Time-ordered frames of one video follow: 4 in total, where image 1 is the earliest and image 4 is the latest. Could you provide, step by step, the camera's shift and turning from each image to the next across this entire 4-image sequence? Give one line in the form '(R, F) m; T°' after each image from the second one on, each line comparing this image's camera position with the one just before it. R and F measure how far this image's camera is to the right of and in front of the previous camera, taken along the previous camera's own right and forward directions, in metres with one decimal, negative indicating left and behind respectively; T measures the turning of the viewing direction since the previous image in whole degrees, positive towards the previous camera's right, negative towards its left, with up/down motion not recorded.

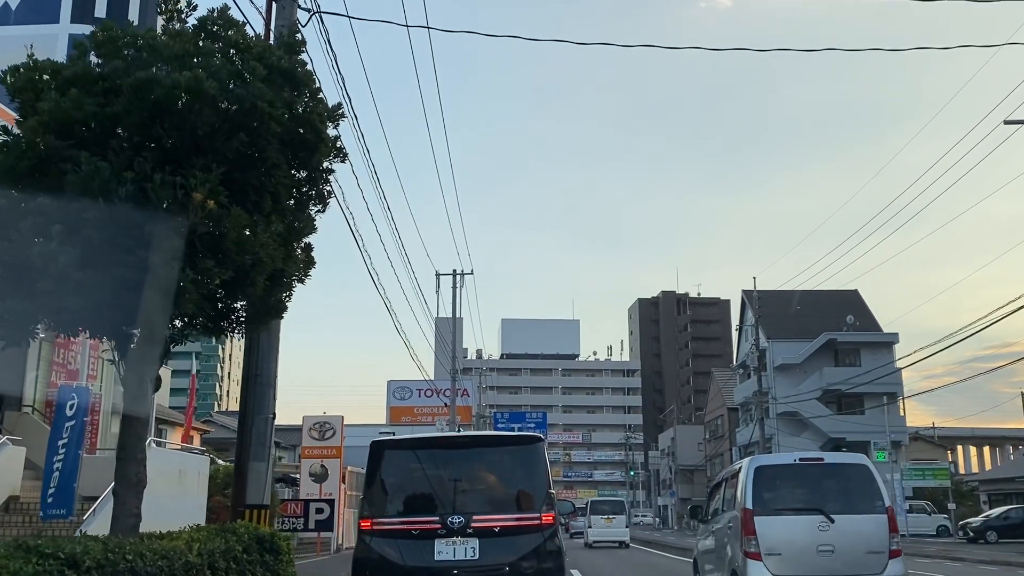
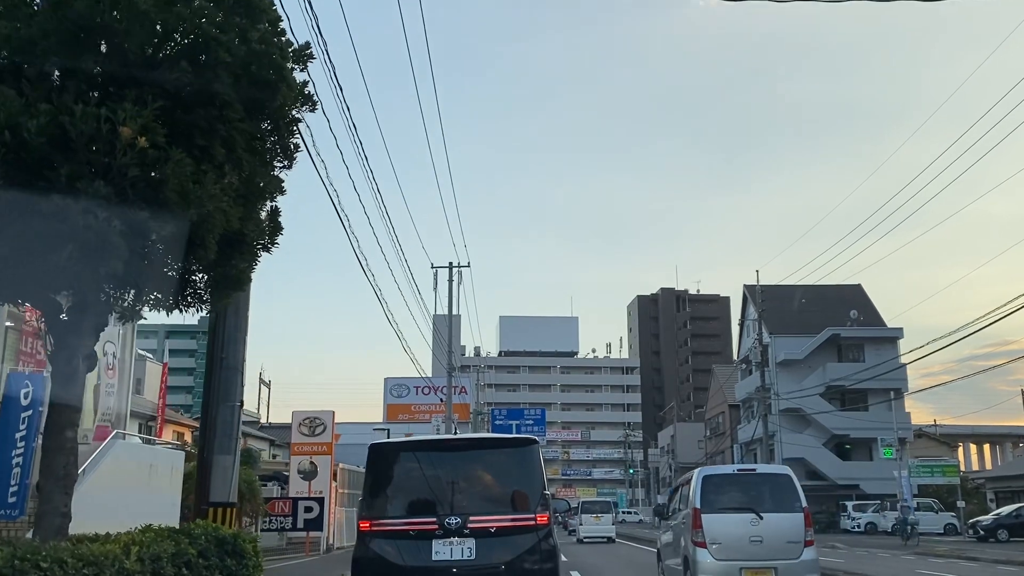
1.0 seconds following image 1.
(0.0, +0.8) m; 0°
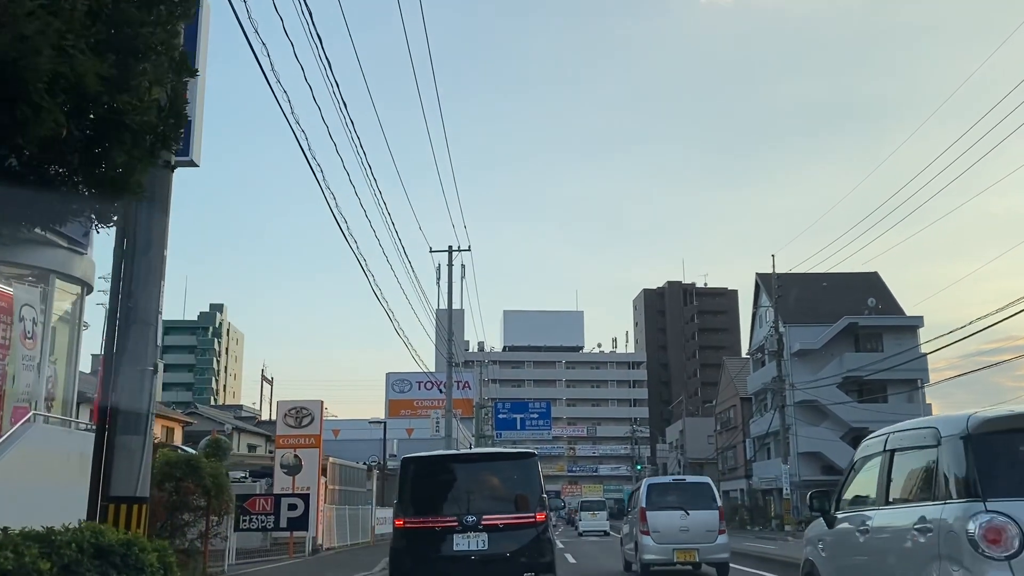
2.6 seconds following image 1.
(0.0, +1.8) m; 0°
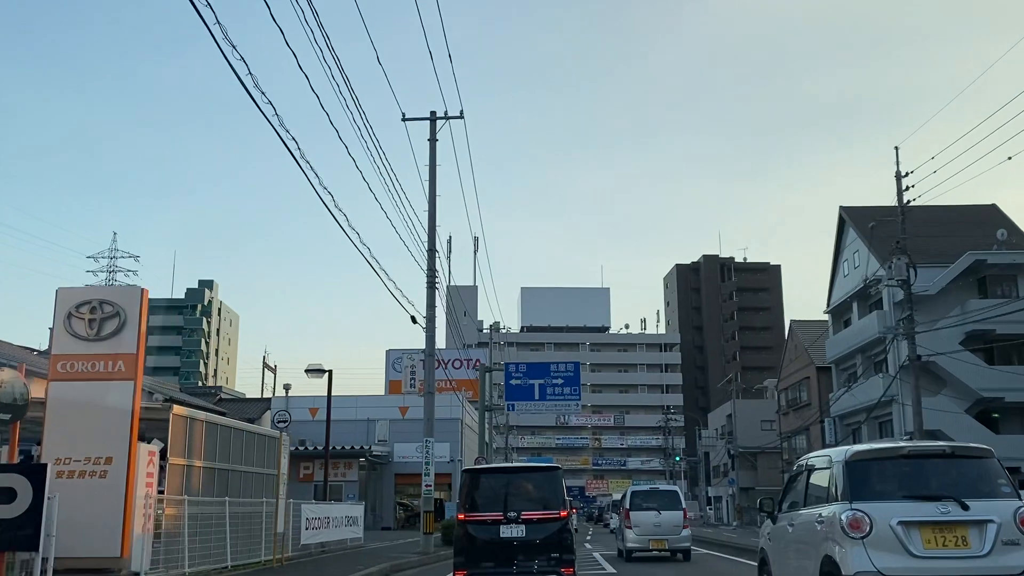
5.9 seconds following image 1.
(+0.2, +10.3) m; -1°
